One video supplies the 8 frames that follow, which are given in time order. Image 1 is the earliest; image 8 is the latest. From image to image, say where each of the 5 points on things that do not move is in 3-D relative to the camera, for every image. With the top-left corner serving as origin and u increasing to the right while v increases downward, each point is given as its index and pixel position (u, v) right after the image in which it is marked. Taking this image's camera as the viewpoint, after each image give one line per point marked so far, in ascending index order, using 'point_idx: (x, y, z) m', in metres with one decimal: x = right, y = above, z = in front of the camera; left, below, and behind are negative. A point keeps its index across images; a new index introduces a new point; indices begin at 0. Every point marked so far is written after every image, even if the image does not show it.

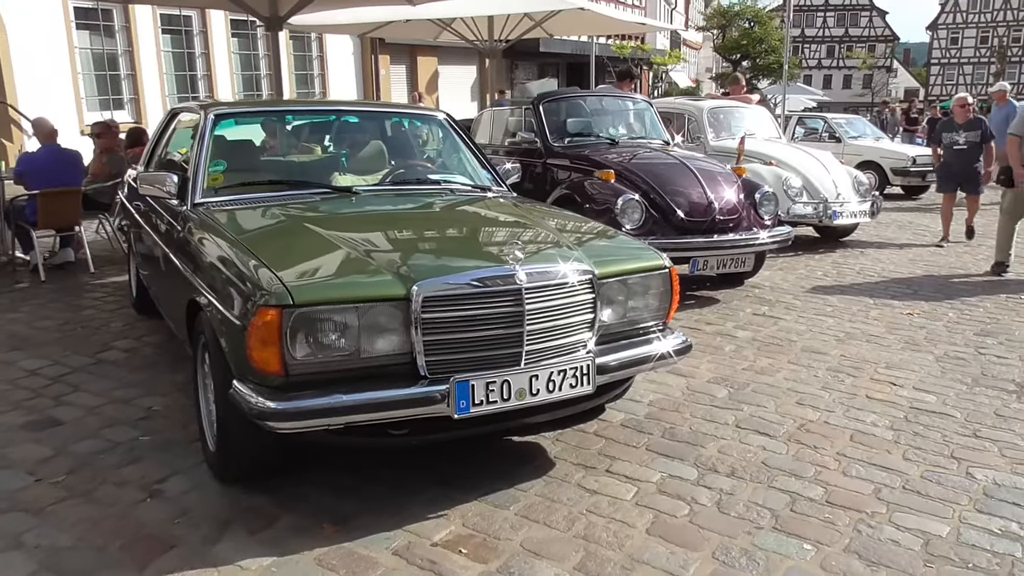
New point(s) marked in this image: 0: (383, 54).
0: (-3.0, +5.5, +19.1) m
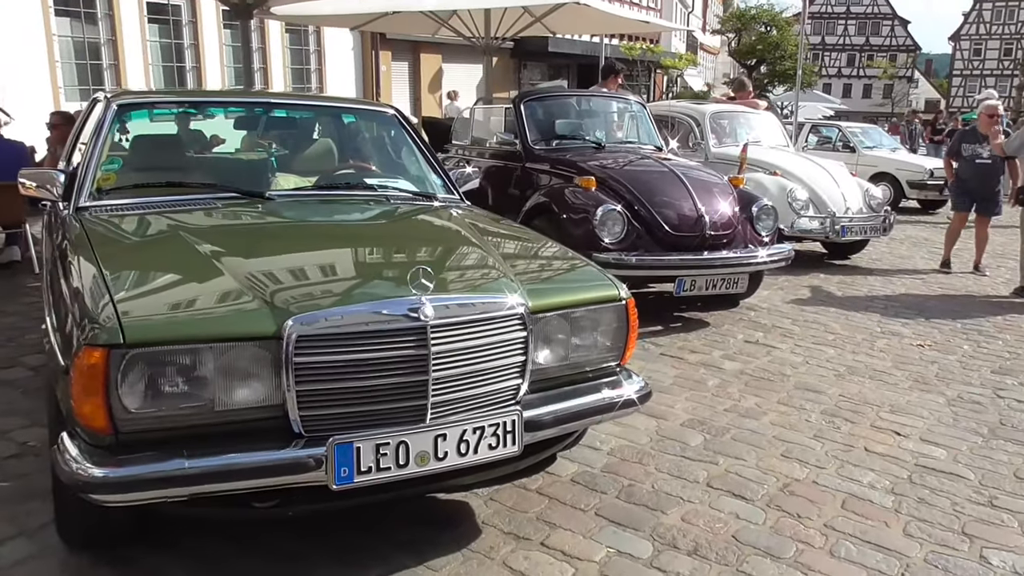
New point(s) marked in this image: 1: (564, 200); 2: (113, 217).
0: (-2.9, +5.4, +18.6) m
1: (+0.4, +0.7, +5.9) m
2: (-1.7, +0.3, +3.5) m
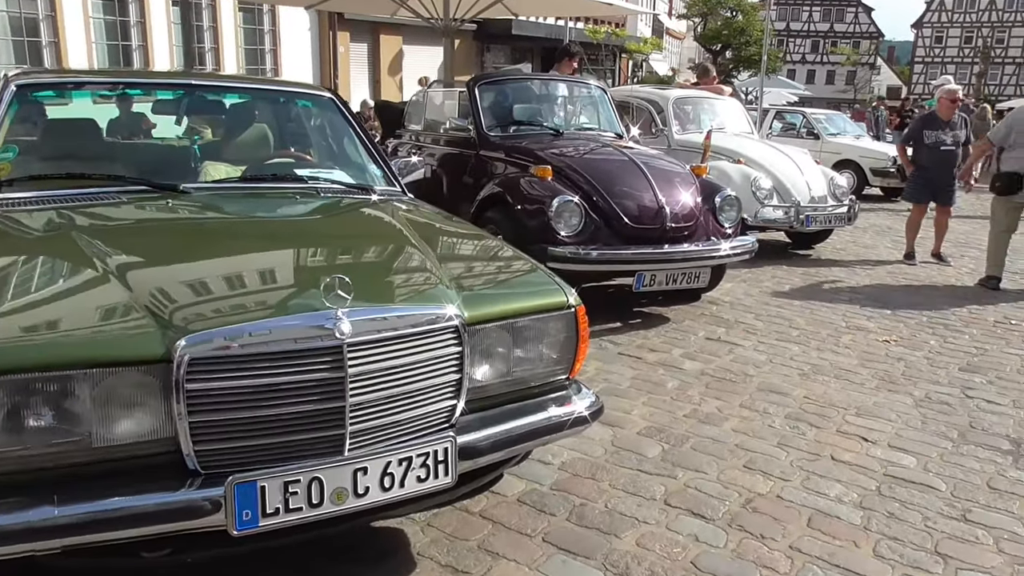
0: (-3.8, +5.7, +18.0) m
1: (+0.1, +0.7, +5.6) m
2: (-1.9, +0.3, +3.1) m
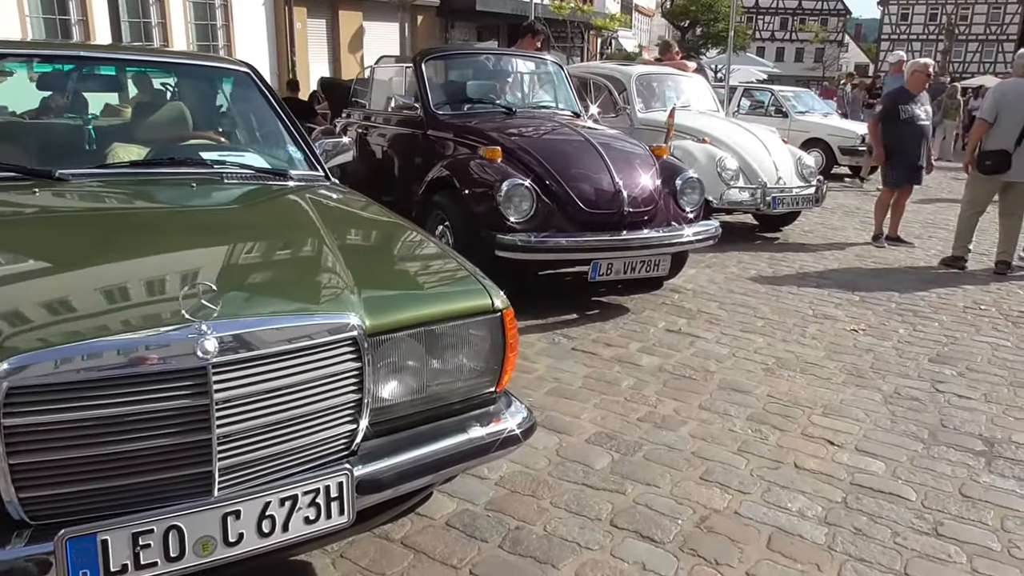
0: (-4.6, +6.0, +17.4) m
1: (-0.3, +0.8, +5.2) m
2: (-2.2, +0.3, +2.6) m
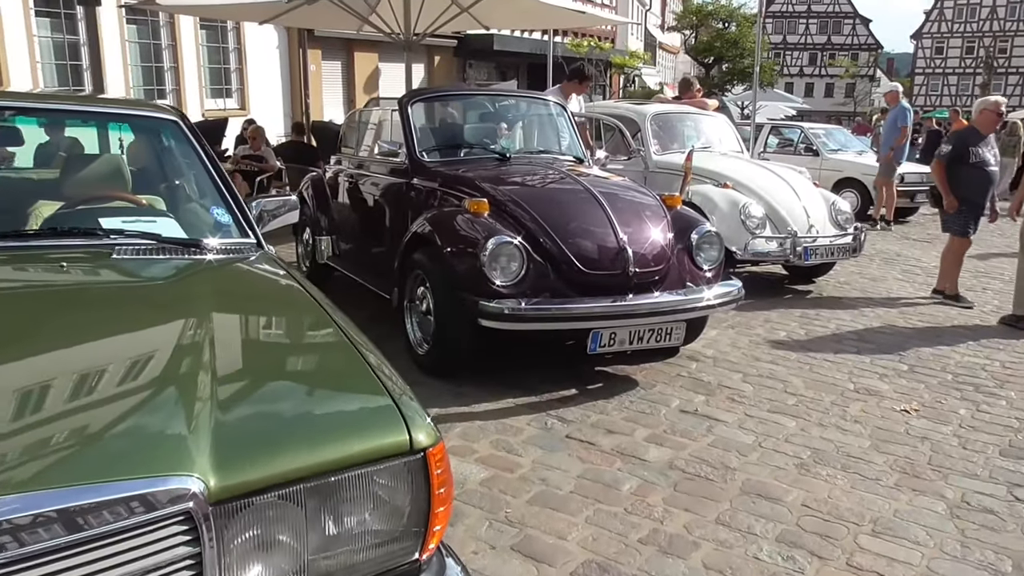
0: (-4.2, +5.1, +17.1) m
1: (-0.4, +0.3, +4.6) m
2: (-2.3, 0.0, +2.0) m
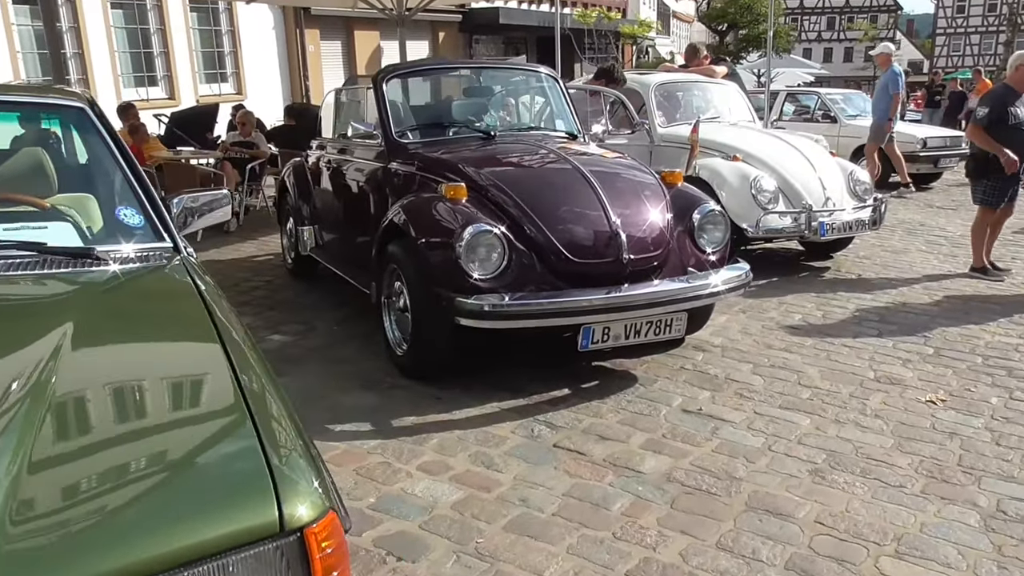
0: (-4.1, +5.3, +16.6) m
1: (-0.5, +0.4, +4.2) m
2: (-2.5, -0.1, +1.7) m
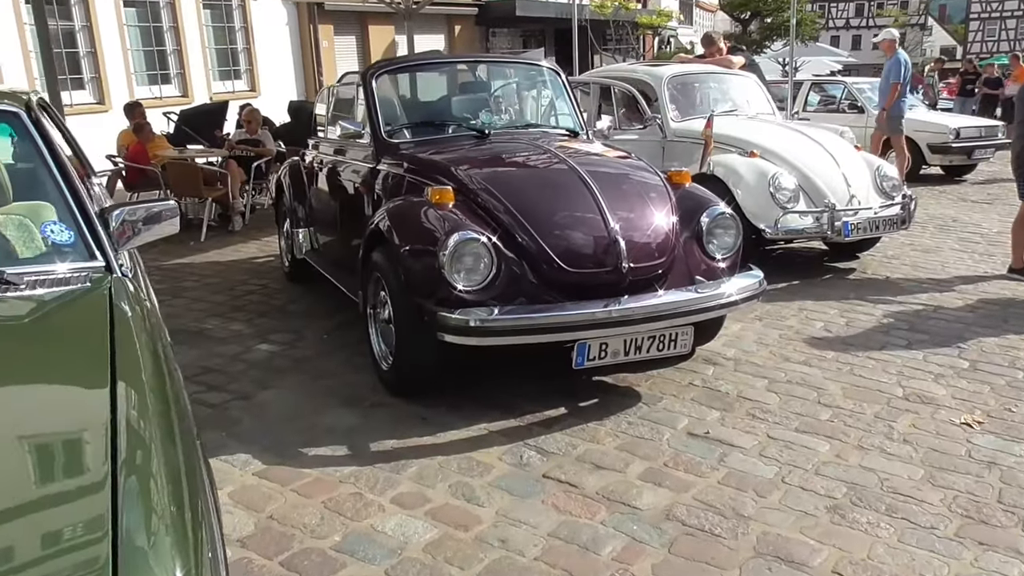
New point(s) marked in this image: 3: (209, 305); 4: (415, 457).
0: (-3.8, +5.4, +16.4) m
1: (-0.5, +0.3, +3.9) m
2: (-2.6, -0.2, +1.5) m
3: (-2.2, -0.1, +5.9) m
4: (-0.4, -0.7, +3.4) m
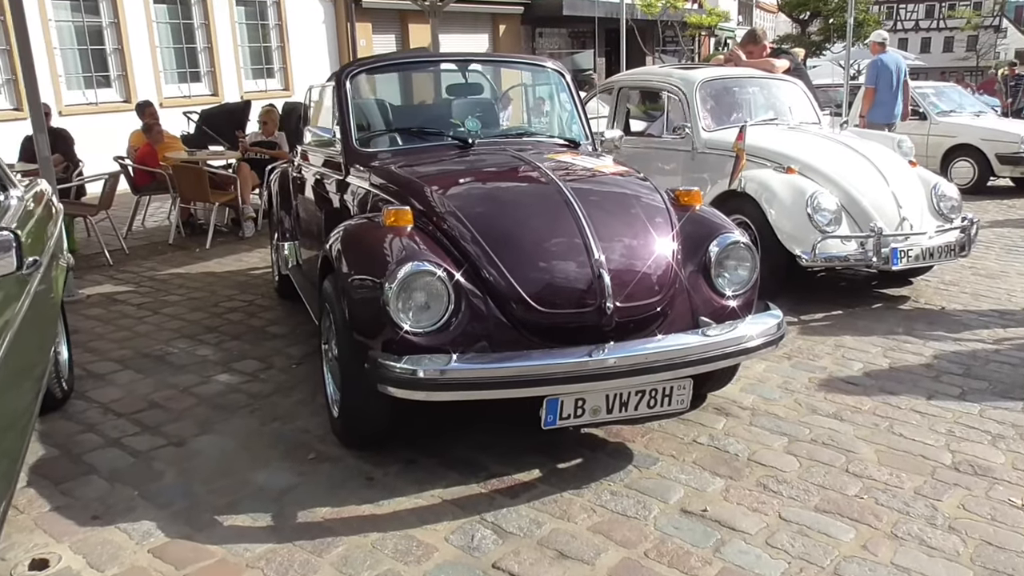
0: (-3.0, +5.3, +16.0) m
1: (-0.6, +0.2, +3.3) m
2: (-2.9, -0.3, +1.1) m
3: (-2.2, -0.2, +5.4) m
4: (-0.6, -0.9, +2.9) m
